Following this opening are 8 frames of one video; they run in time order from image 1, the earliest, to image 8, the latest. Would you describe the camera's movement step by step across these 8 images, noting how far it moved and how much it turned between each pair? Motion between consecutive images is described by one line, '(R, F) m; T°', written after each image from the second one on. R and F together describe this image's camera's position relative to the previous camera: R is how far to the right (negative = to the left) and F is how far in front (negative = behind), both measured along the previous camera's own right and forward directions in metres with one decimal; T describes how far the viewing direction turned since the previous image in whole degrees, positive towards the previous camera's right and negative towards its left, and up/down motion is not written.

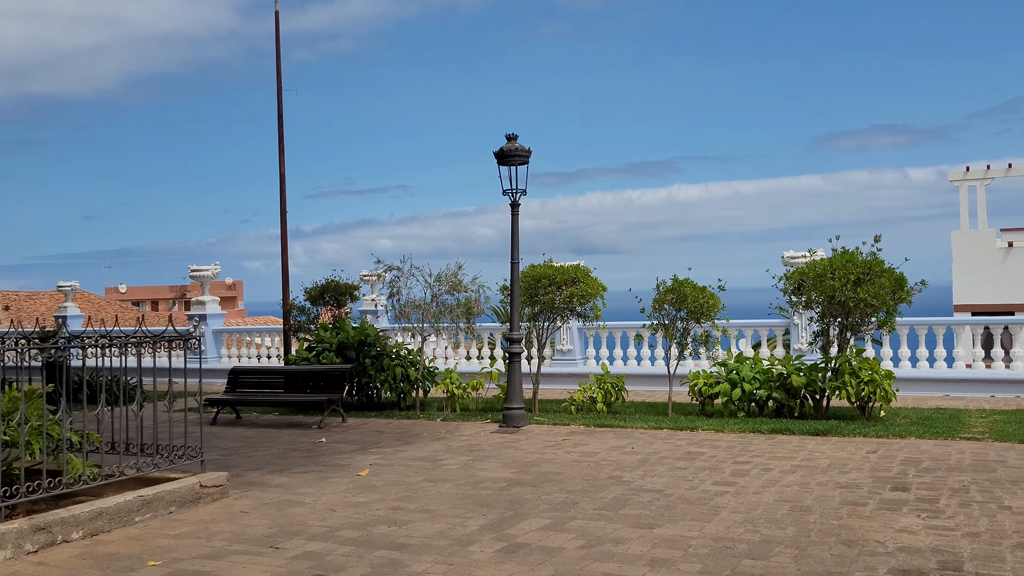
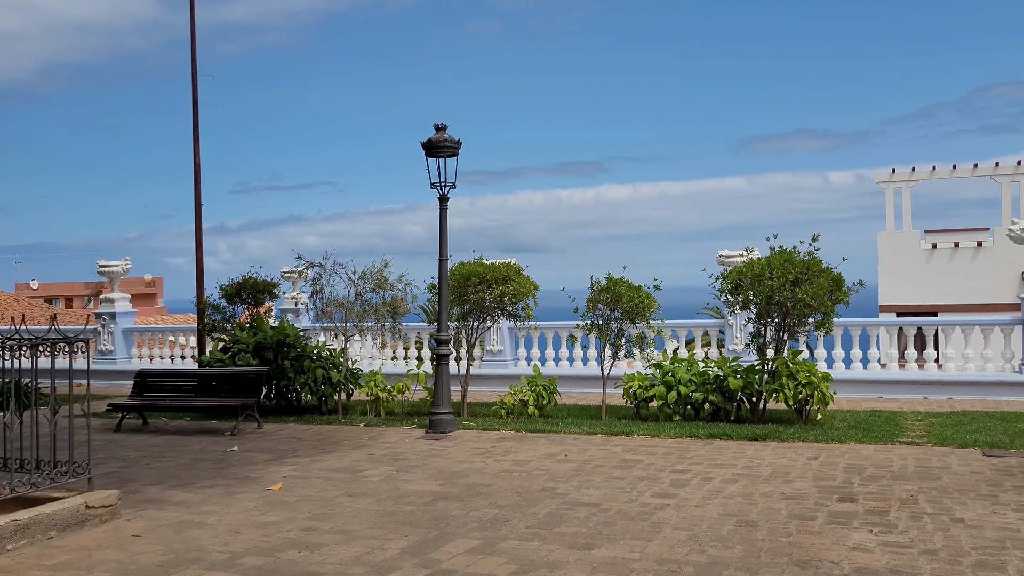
(0.0, +0.5) m; +4°
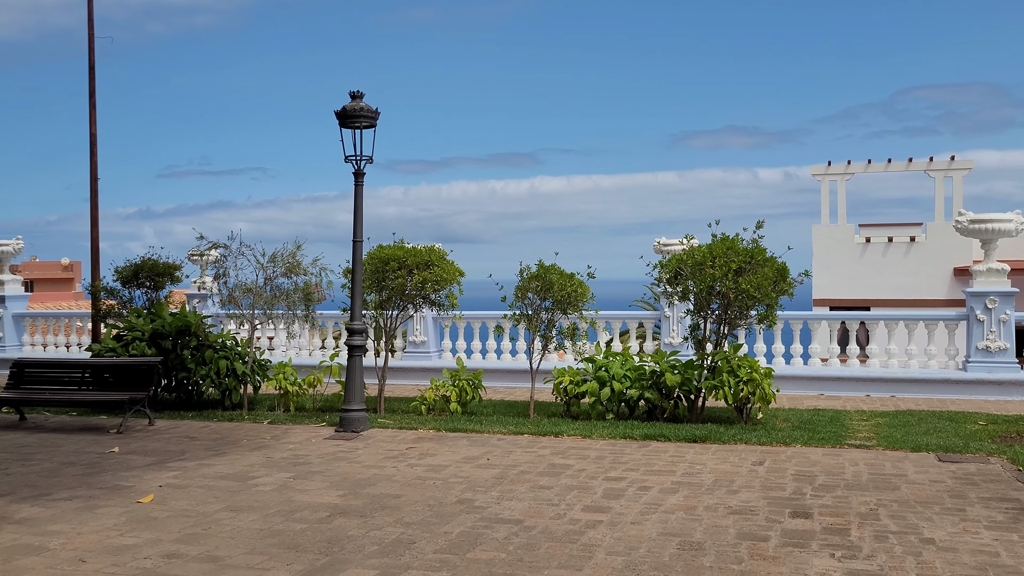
(+0.1, +0.9) m; +4°
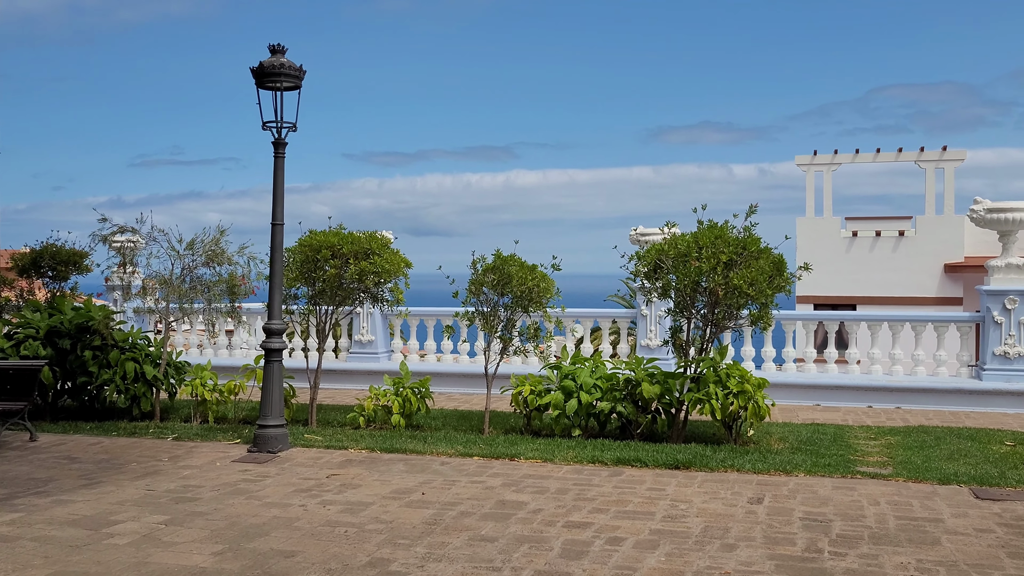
(+0.2, +1.5) m; +2°
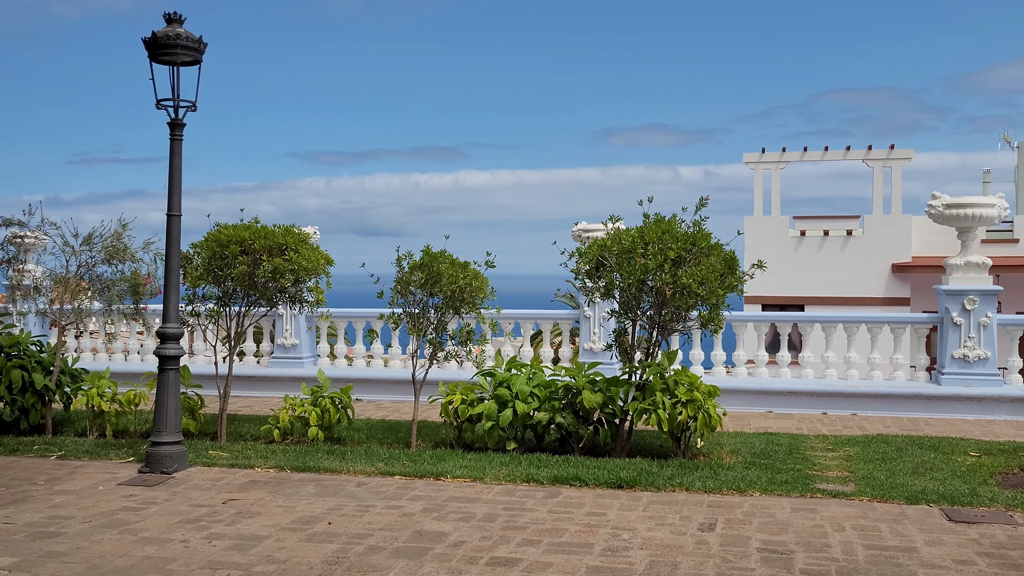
(+0.2, +0.8) m; +3°
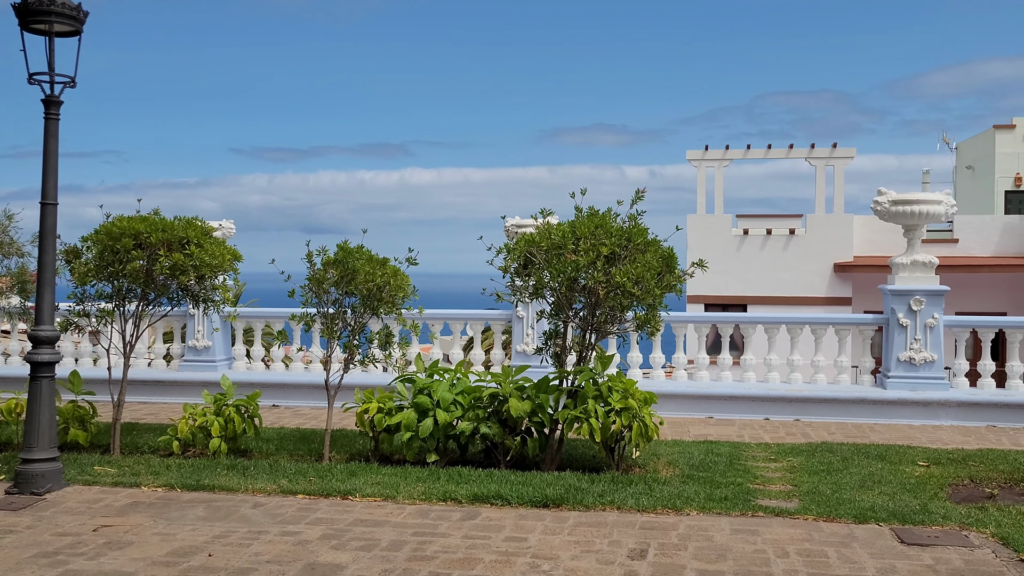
(+0.2, +0.6) m; +3°
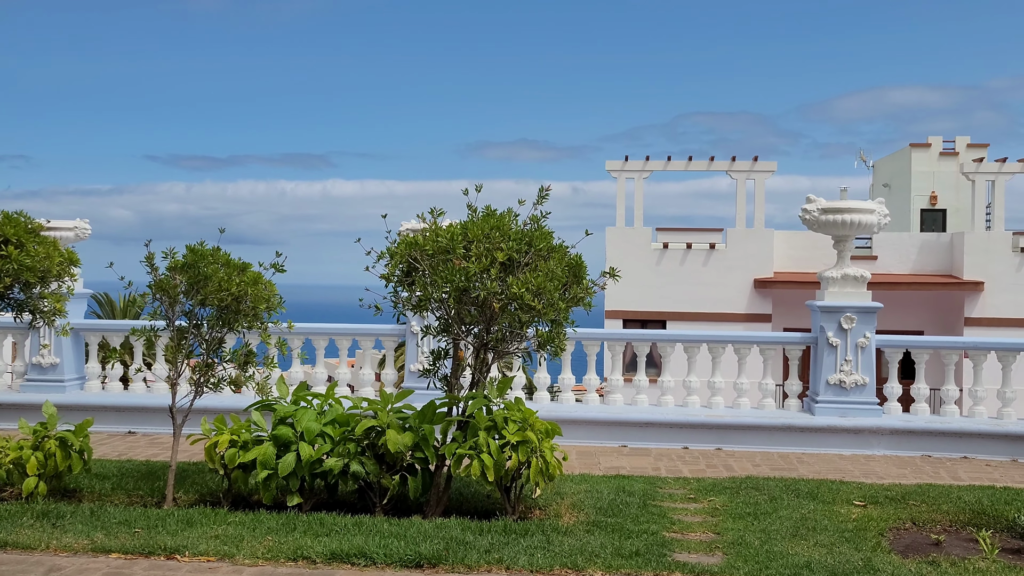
(+0.3, +1.1) m; +5°
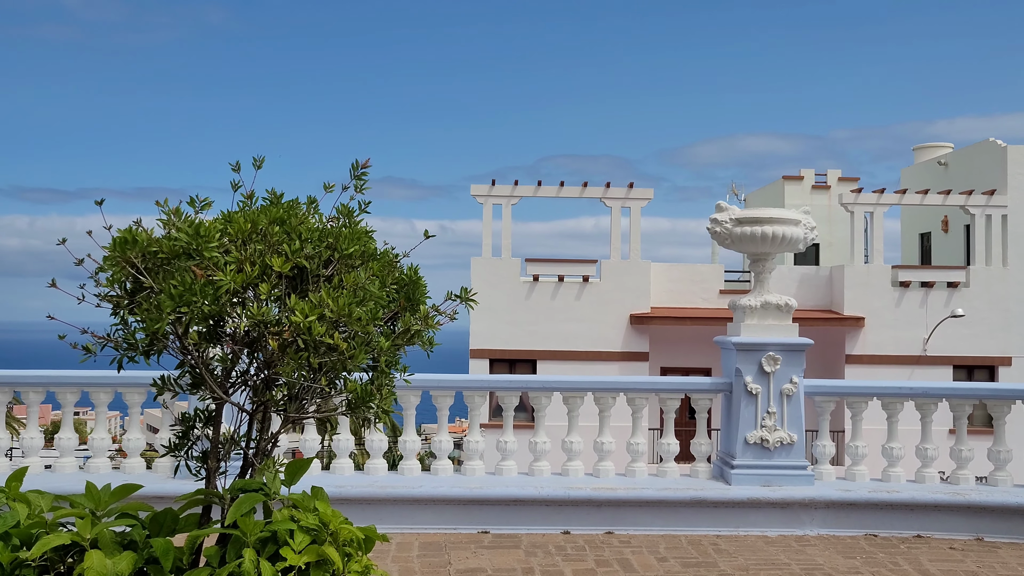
(+0.3, +2.2) m; +8°
